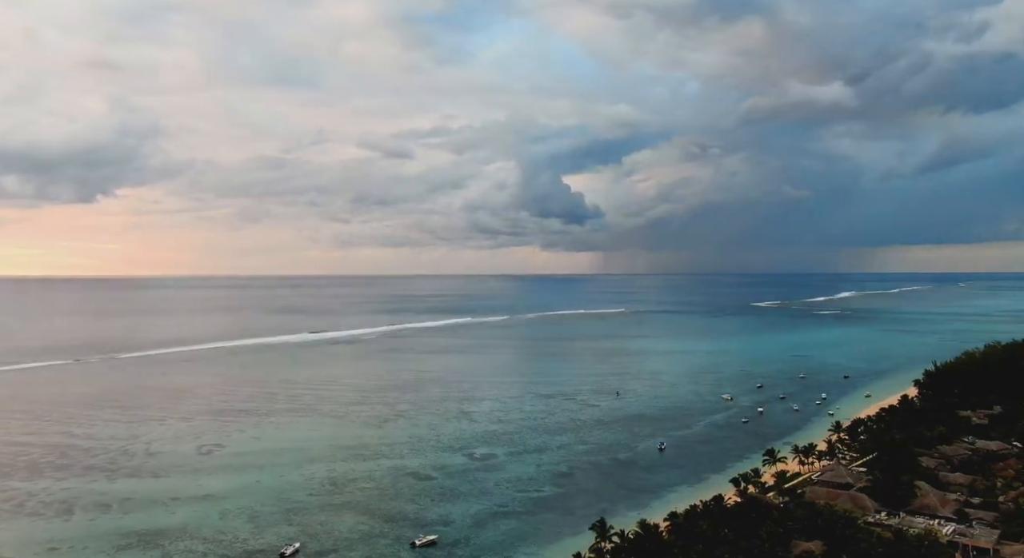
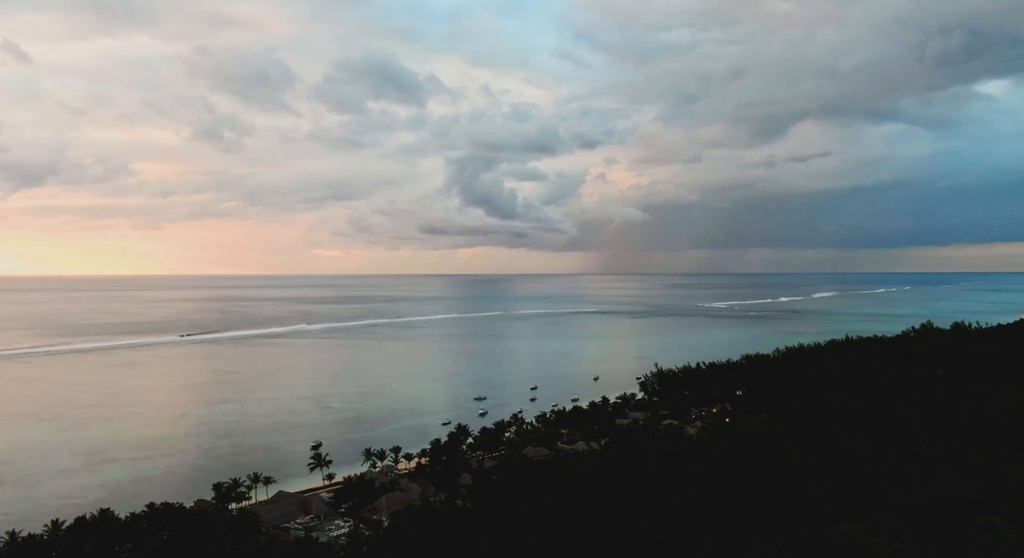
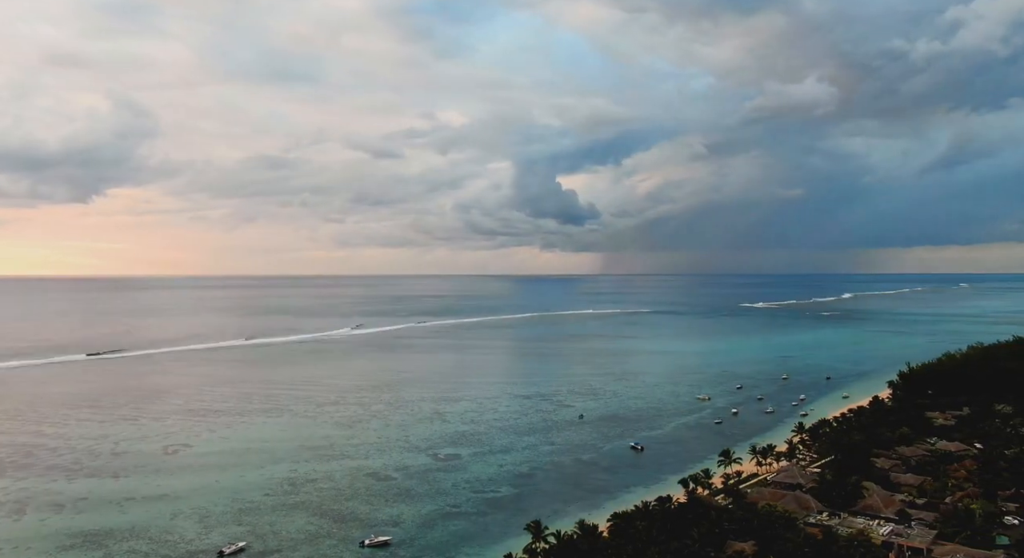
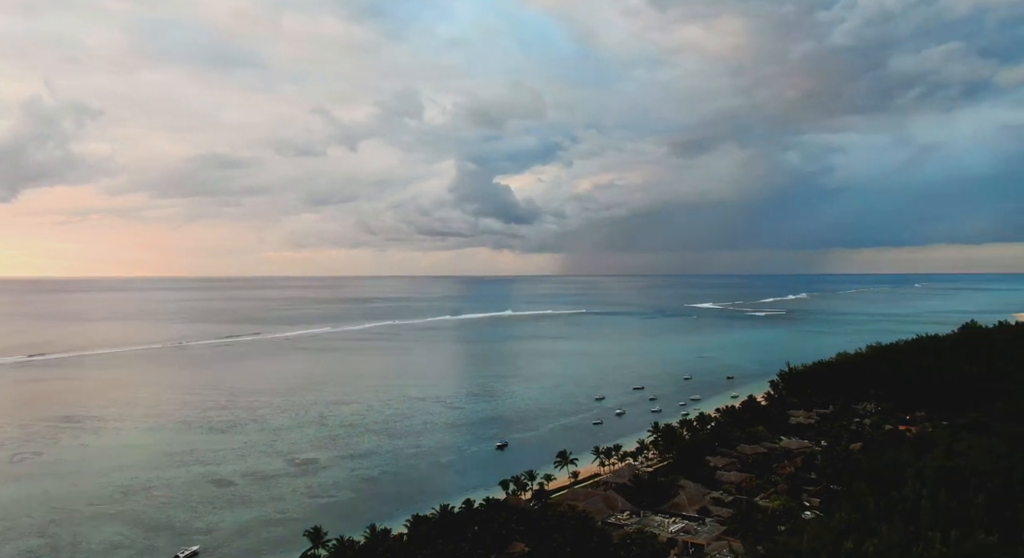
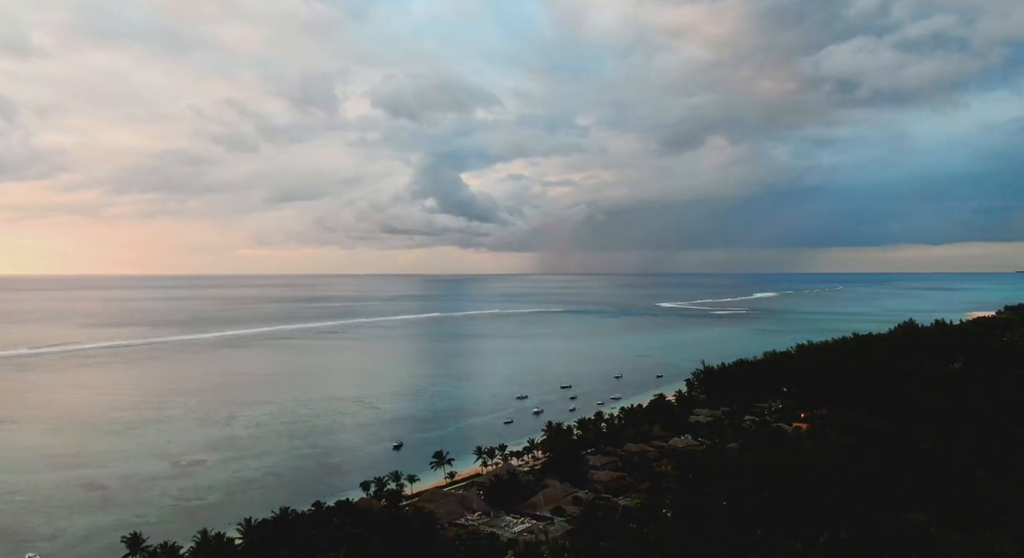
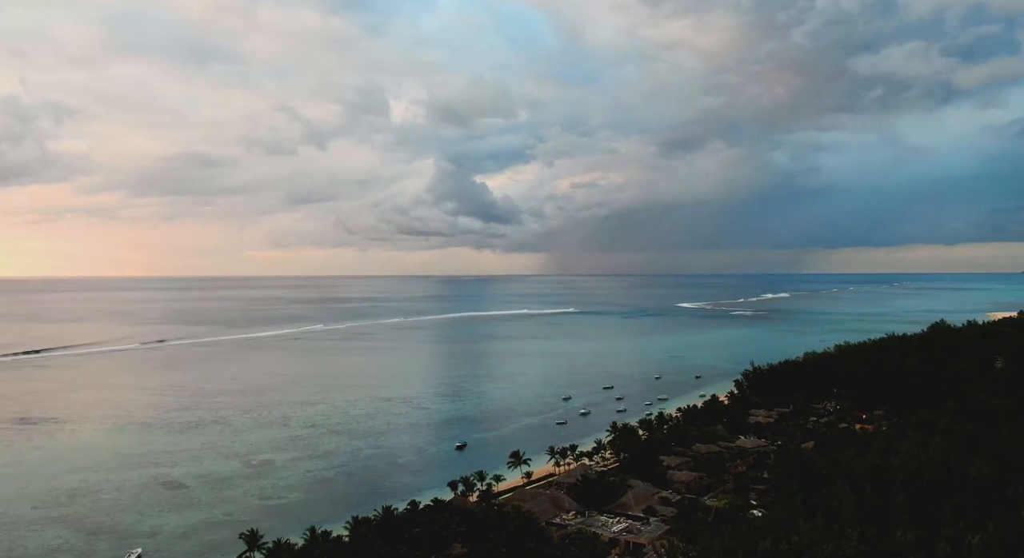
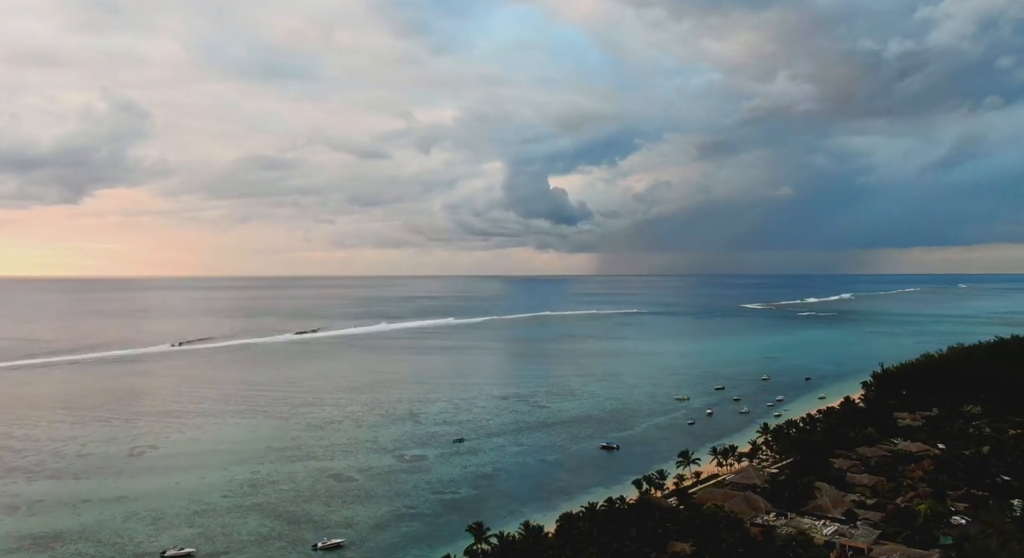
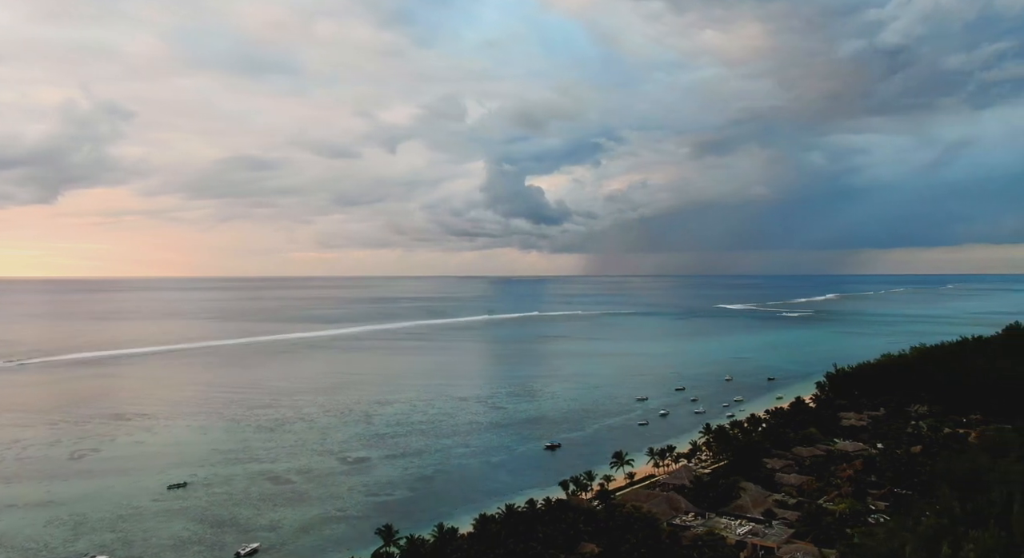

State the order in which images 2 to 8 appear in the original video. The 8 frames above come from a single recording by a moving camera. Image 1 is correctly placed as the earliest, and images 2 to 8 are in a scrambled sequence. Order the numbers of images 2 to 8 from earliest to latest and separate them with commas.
3, 7, 8, 4, 6, 5, 2
